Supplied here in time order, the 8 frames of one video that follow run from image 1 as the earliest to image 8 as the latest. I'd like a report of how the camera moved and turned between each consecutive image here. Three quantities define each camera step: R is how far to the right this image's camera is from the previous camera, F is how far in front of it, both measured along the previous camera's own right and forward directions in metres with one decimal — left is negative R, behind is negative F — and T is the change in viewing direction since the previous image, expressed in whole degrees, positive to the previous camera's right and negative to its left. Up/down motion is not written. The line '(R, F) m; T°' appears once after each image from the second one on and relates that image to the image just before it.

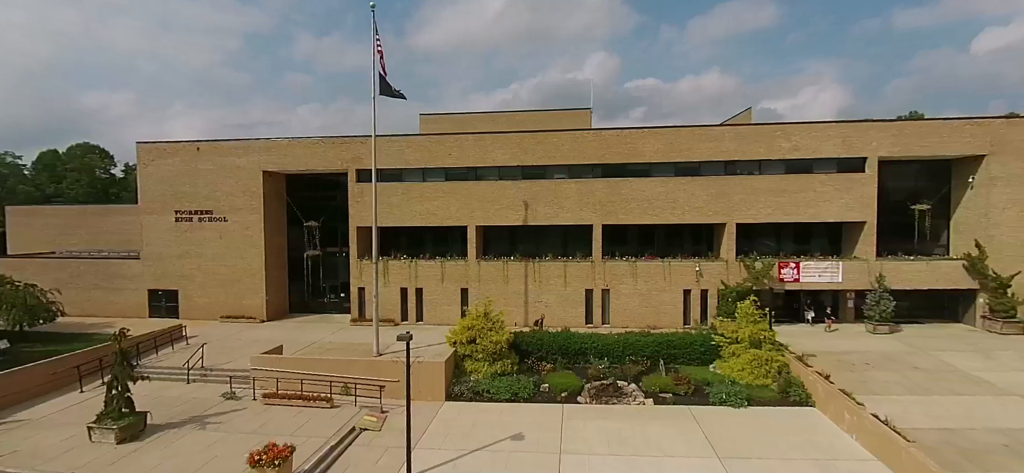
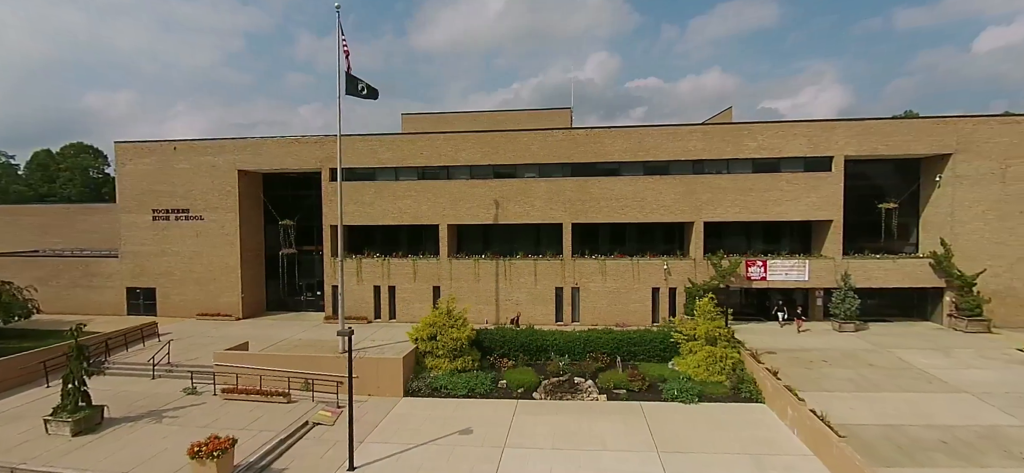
(+1.8, -0.2) m; 0°
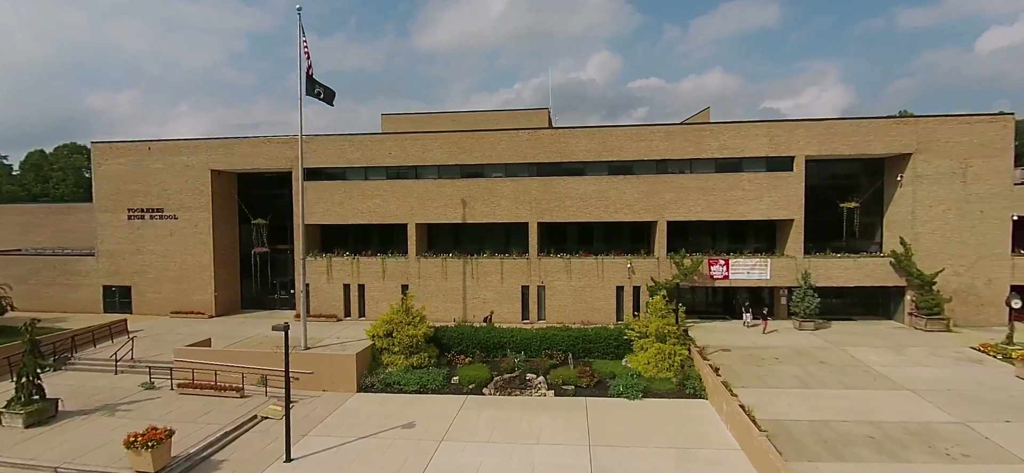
(+2.1, -0.3) m; 0°
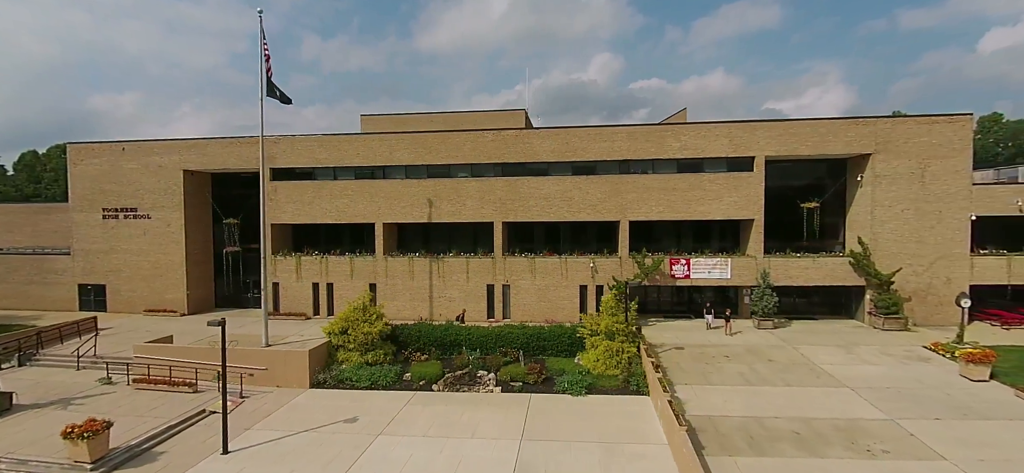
(+2.2, -0.3) m; 0°
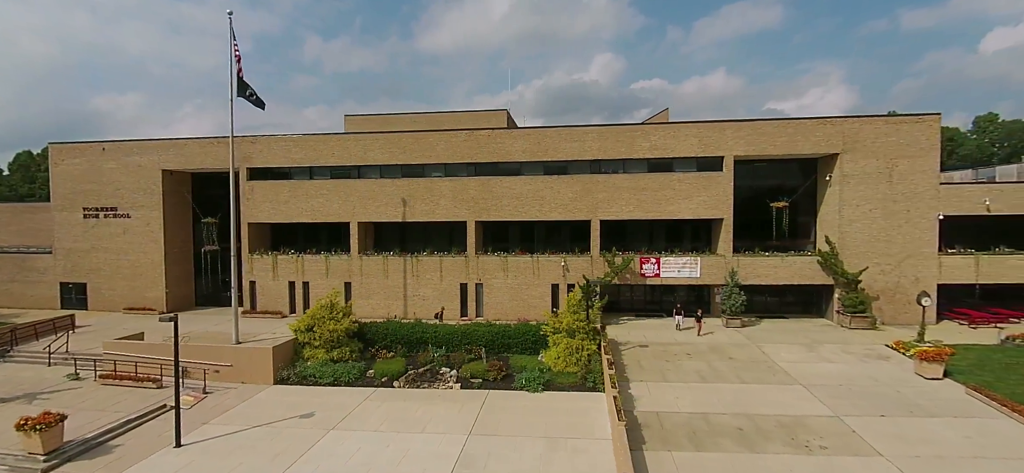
(+1.7, -0.2) m; 0°
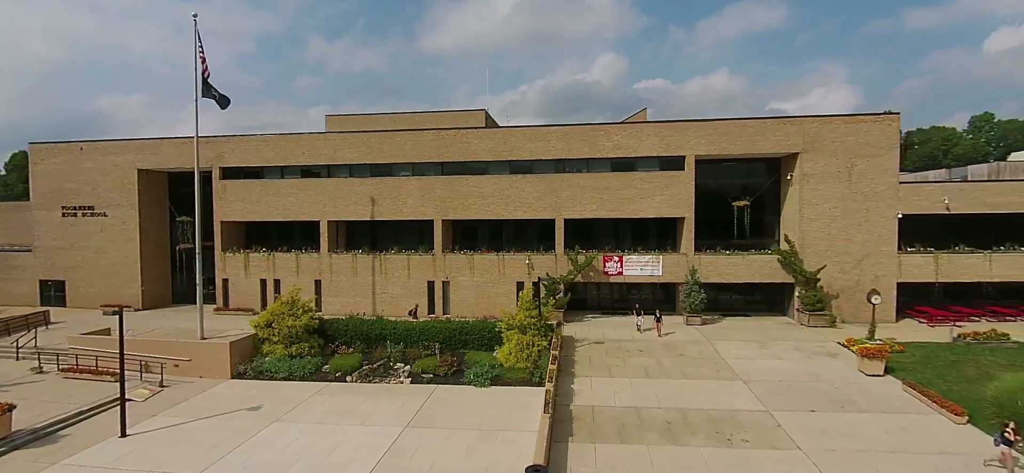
(+2.2, -0.3) m; 0°
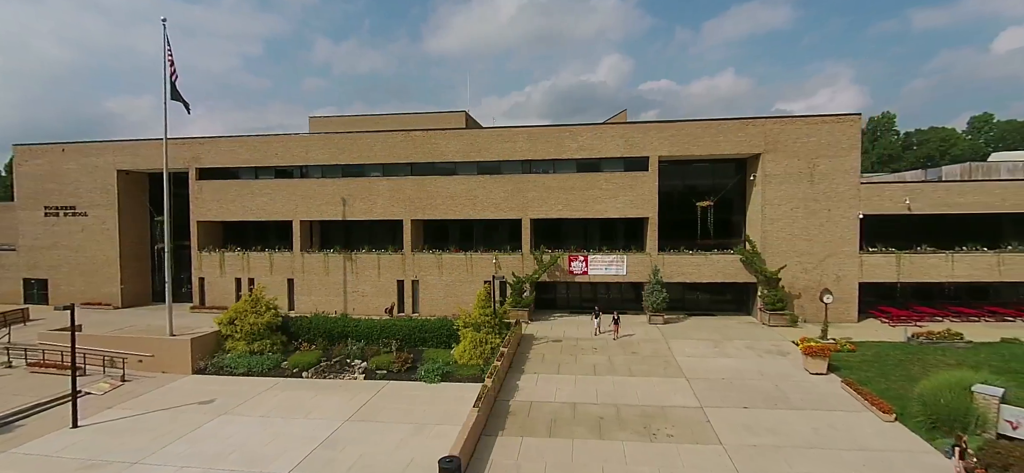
(+2.3, -0.3) m; -1°
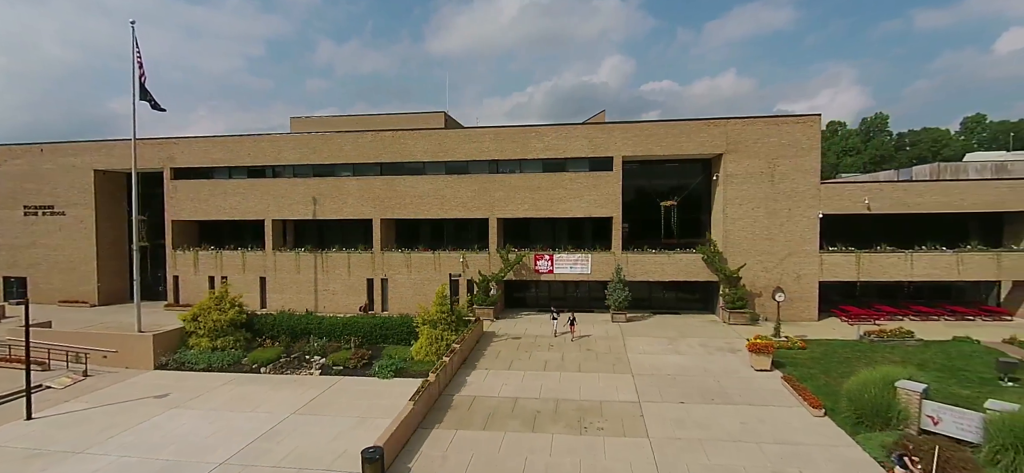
(+2.1, -0.3) m; 0°
